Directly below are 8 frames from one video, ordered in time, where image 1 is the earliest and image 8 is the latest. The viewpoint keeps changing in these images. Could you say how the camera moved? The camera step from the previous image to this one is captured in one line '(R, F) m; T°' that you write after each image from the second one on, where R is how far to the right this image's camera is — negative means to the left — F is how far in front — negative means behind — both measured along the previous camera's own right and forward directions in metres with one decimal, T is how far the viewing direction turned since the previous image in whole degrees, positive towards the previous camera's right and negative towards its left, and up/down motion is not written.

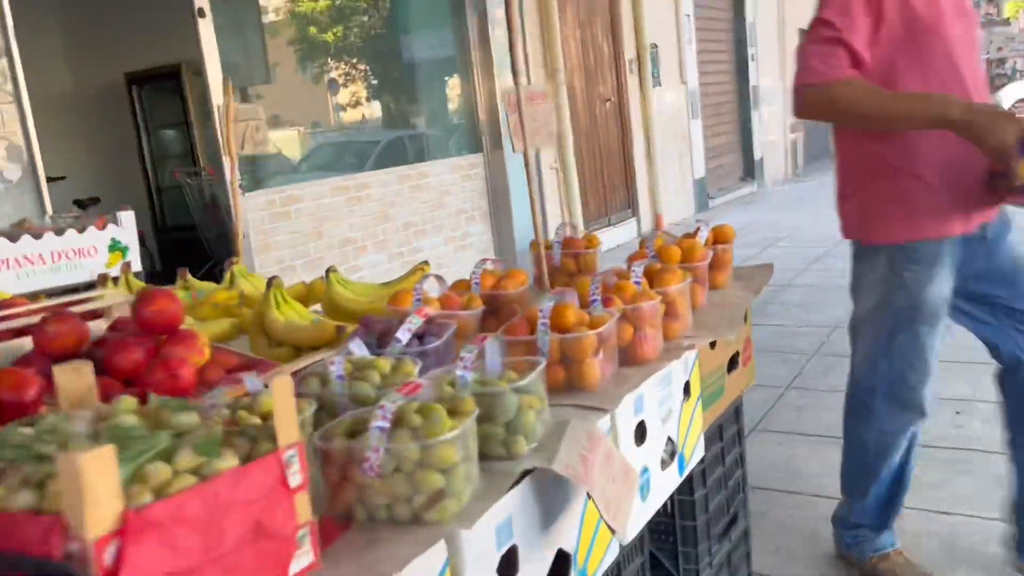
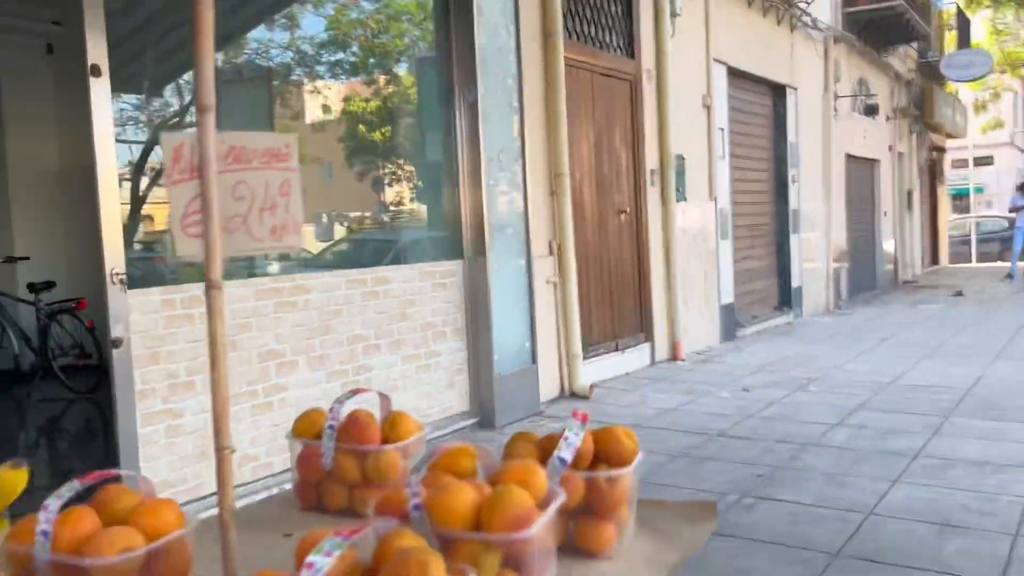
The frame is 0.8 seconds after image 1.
(+0.4, +0.9) m; -3°
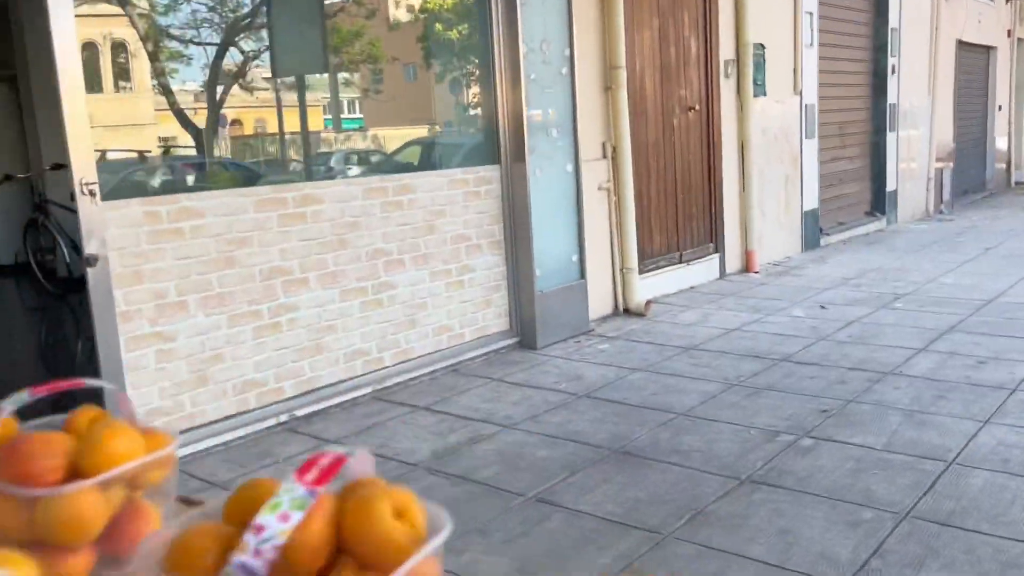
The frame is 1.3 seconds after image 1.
(+0.3, +0.5) m; -6°
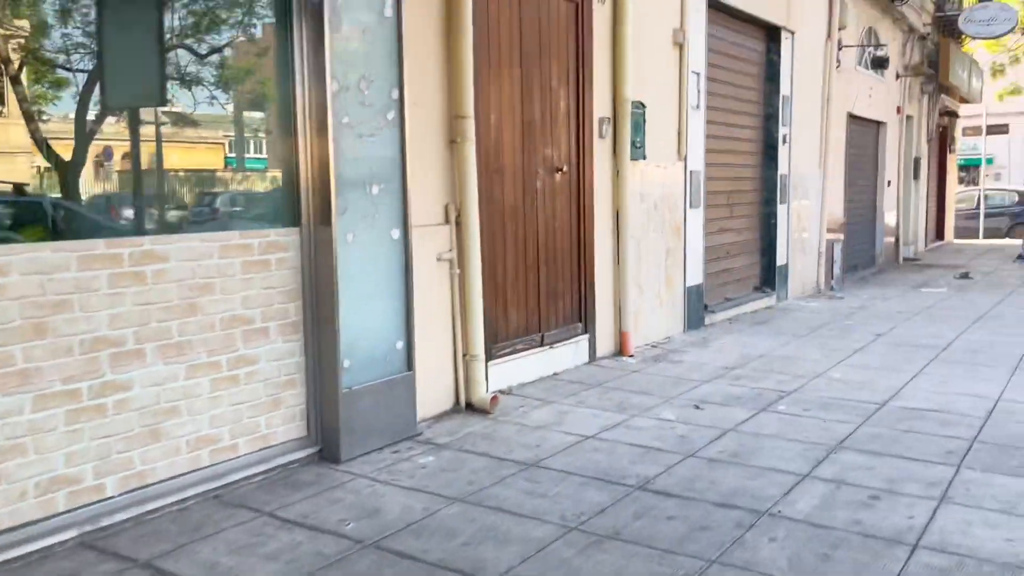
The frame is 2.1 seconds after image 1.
(+0.5, +1.0) m; +6°
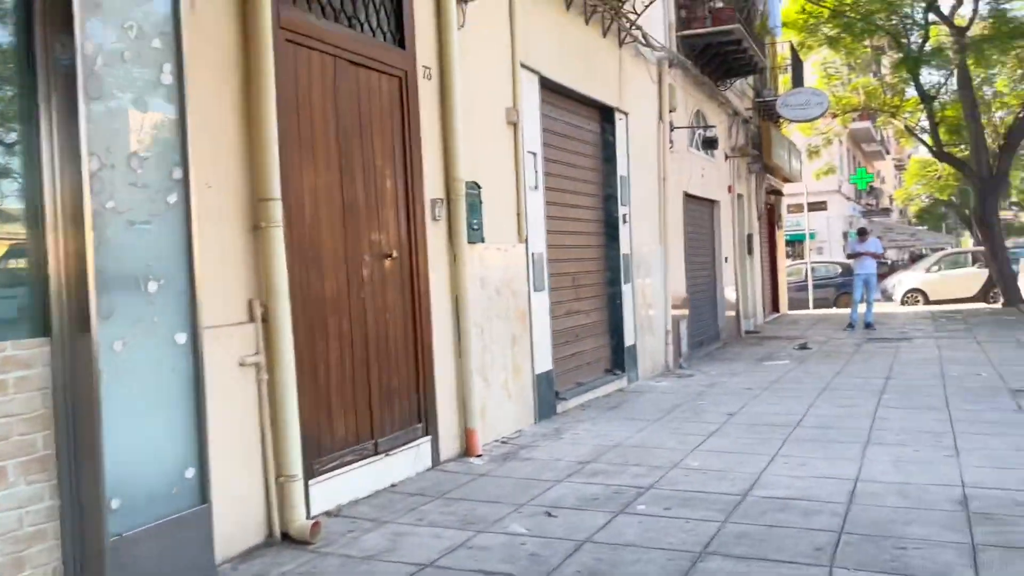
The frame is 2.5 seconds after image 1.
(+0.2, +0.5) m; +10°
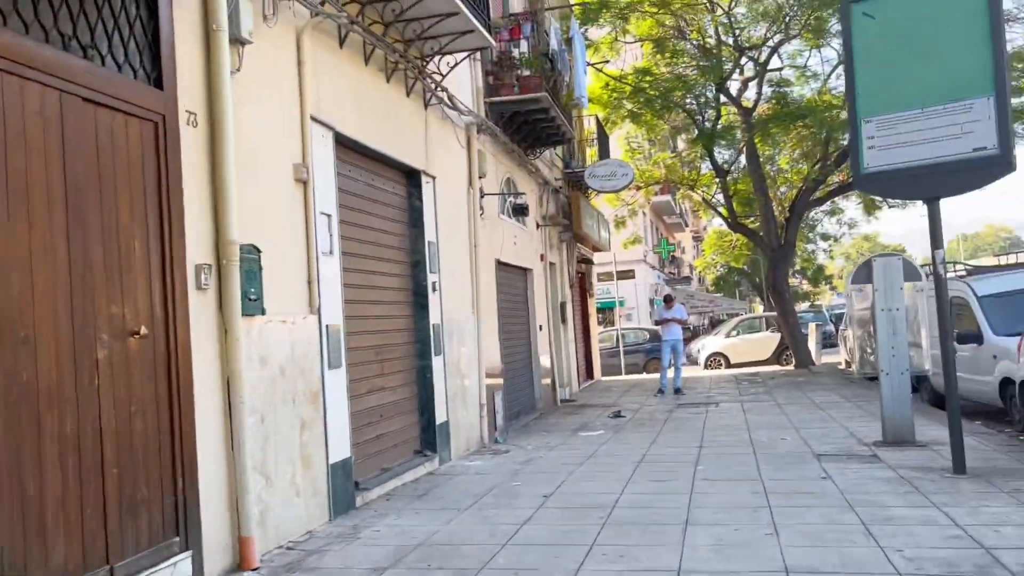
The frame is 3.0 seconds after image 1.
(+0.2, +0.7) m; +12°
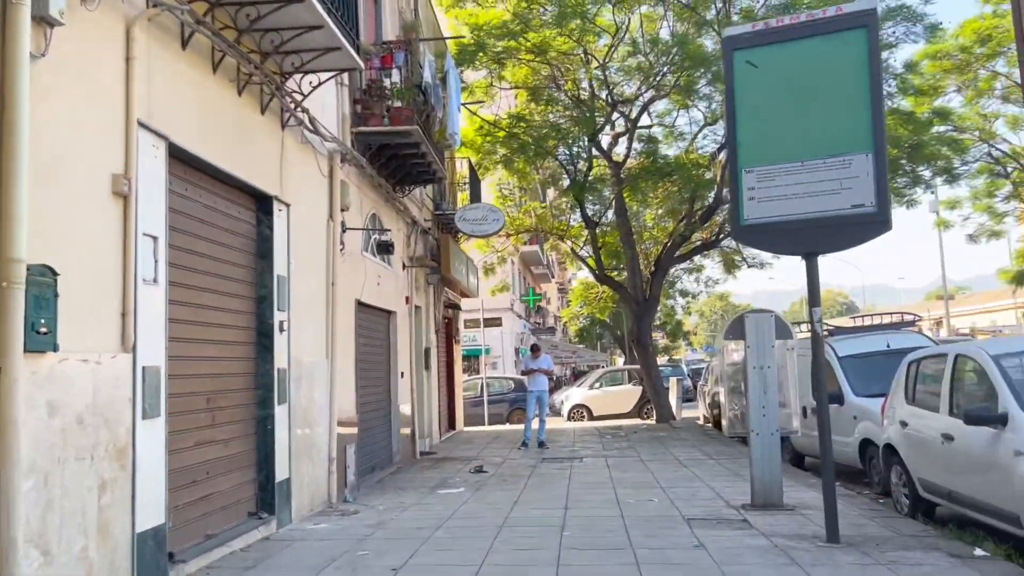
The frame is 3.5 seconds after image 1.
(+0.1, +0.7) m; +9°
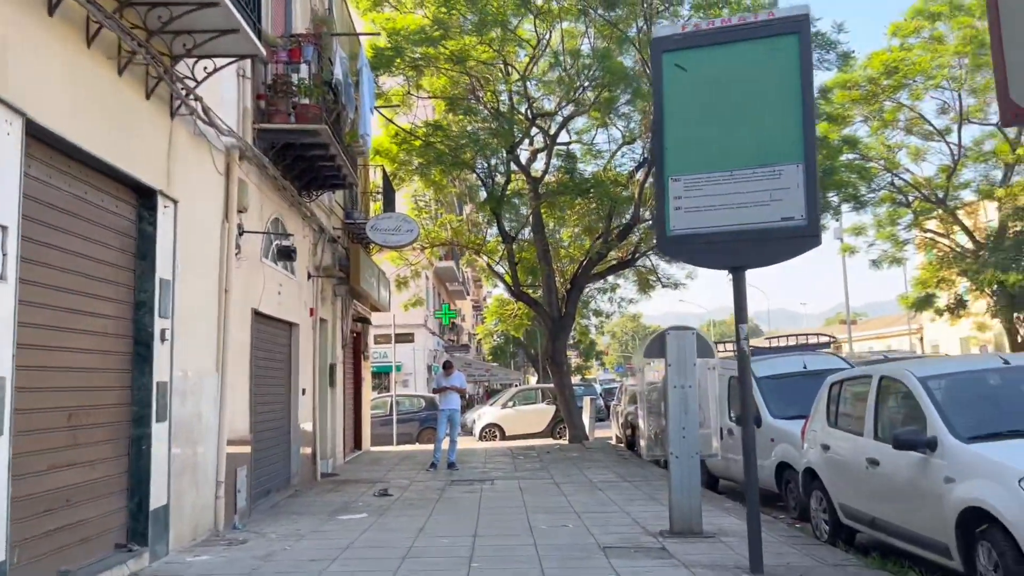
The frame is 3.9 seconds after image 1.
(0.0, +0.6) m; +6°
